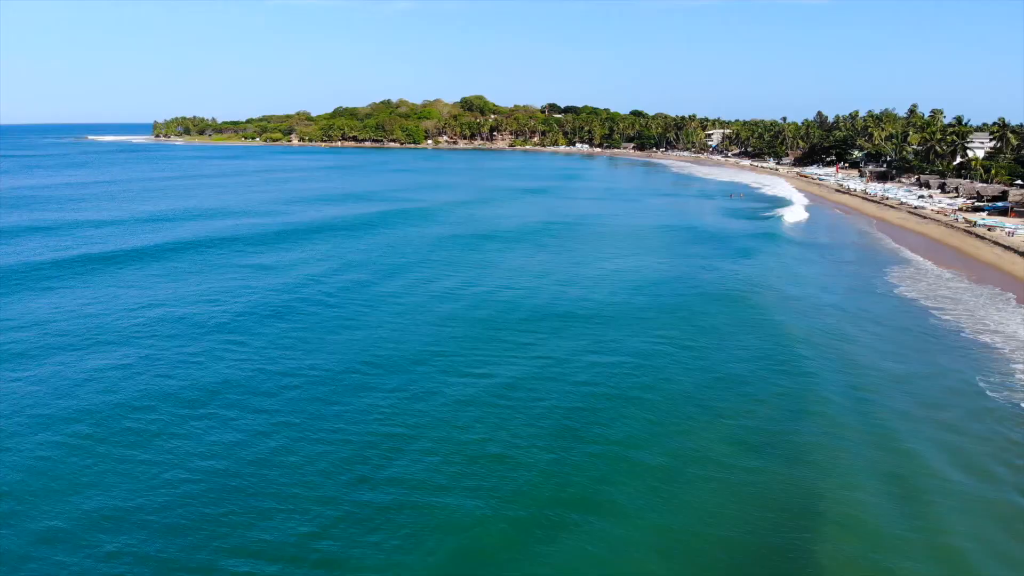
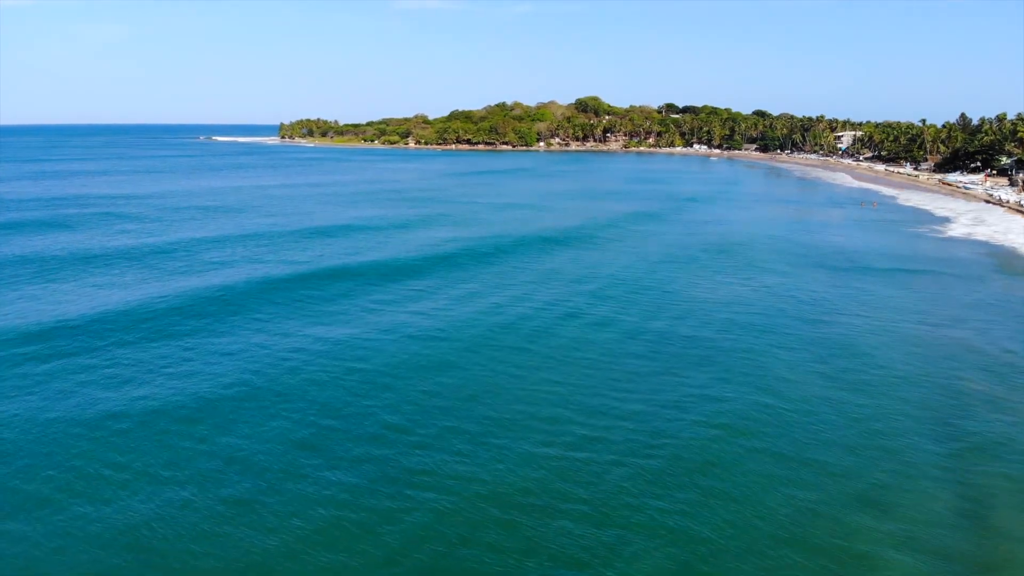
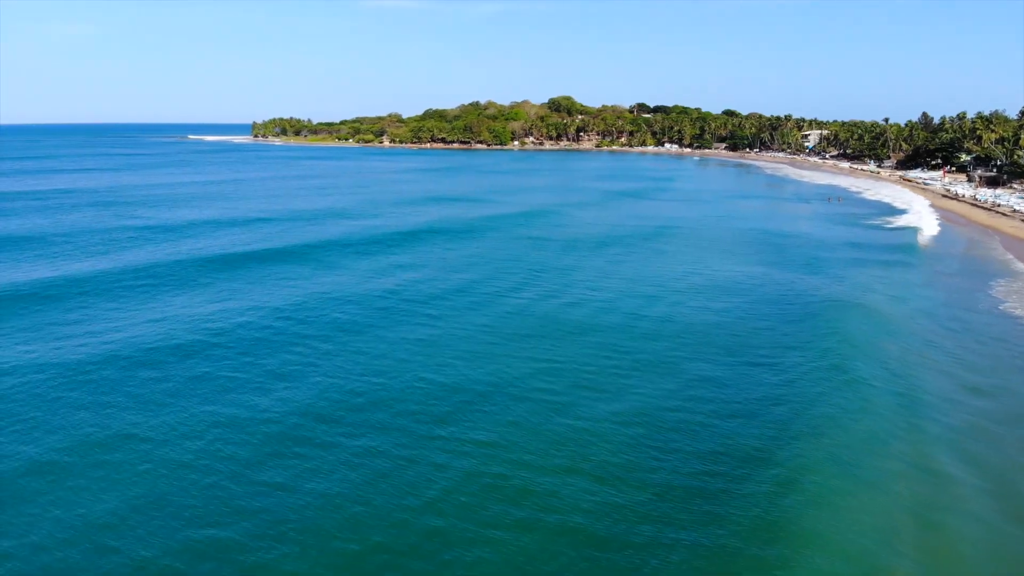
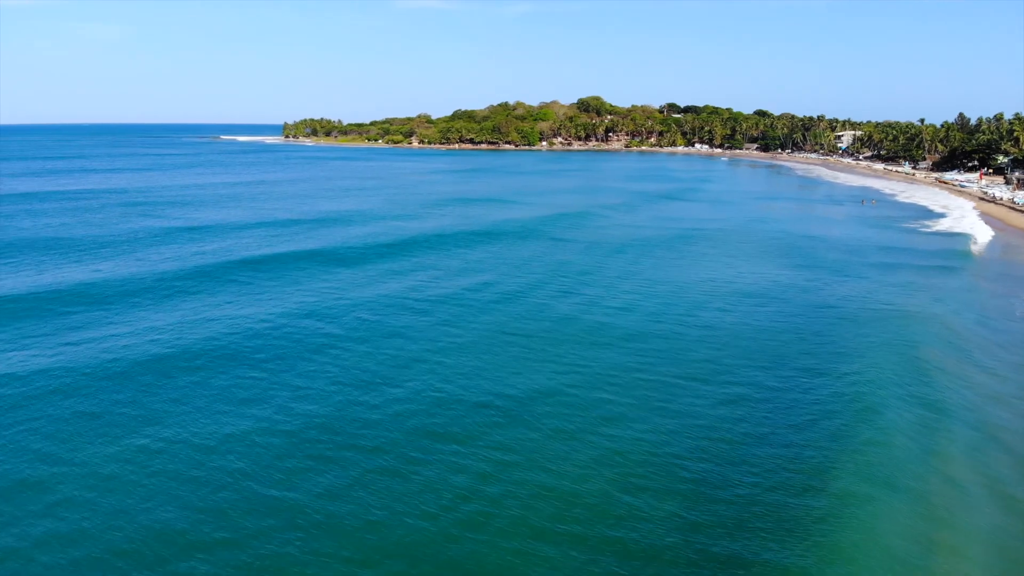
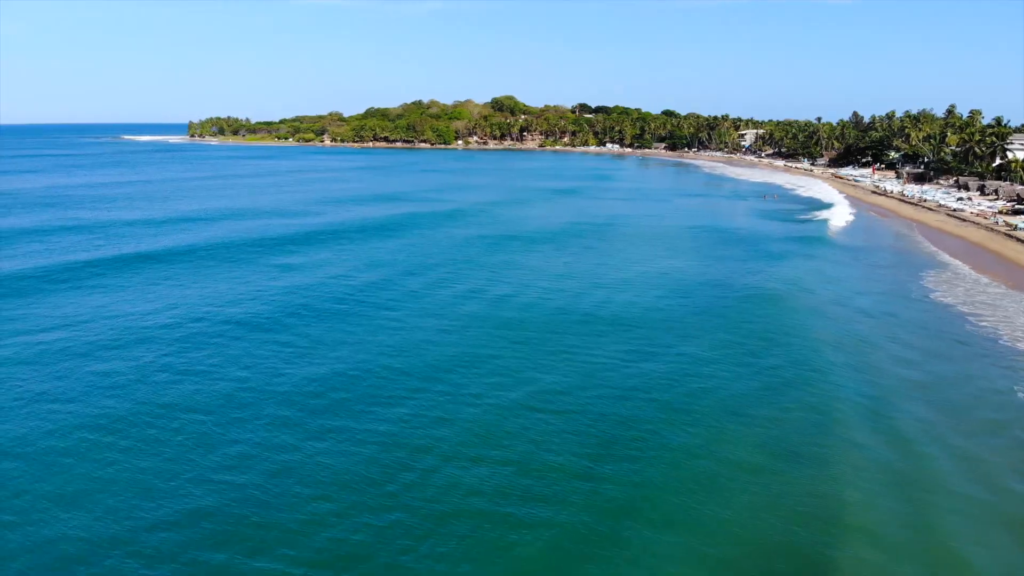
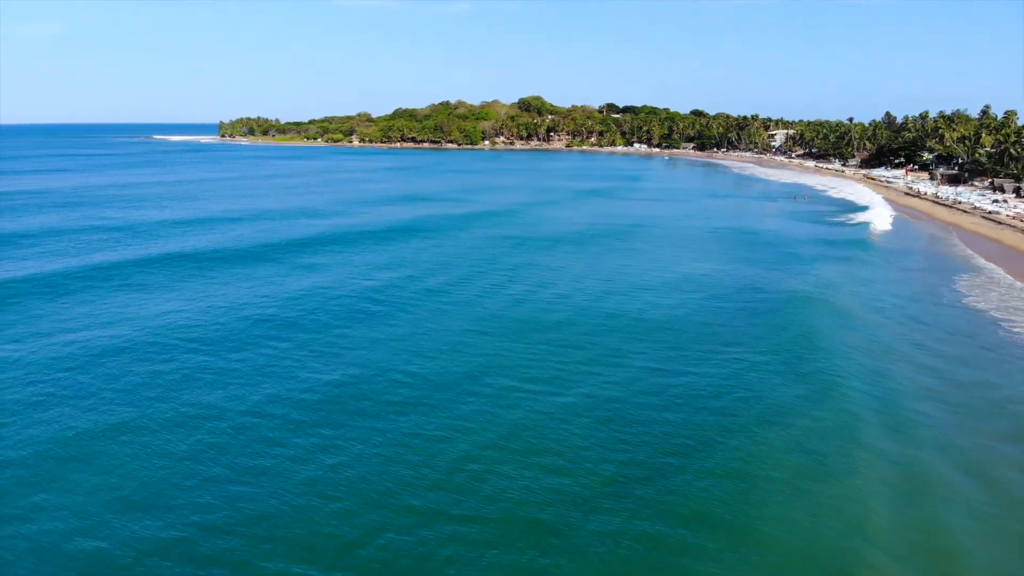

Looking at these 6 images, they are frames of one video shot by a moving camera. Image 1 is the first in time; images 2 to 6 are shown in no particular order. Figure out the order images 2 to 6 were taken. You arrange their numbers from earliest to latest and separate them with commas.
5, 6, 3, 4, 2
